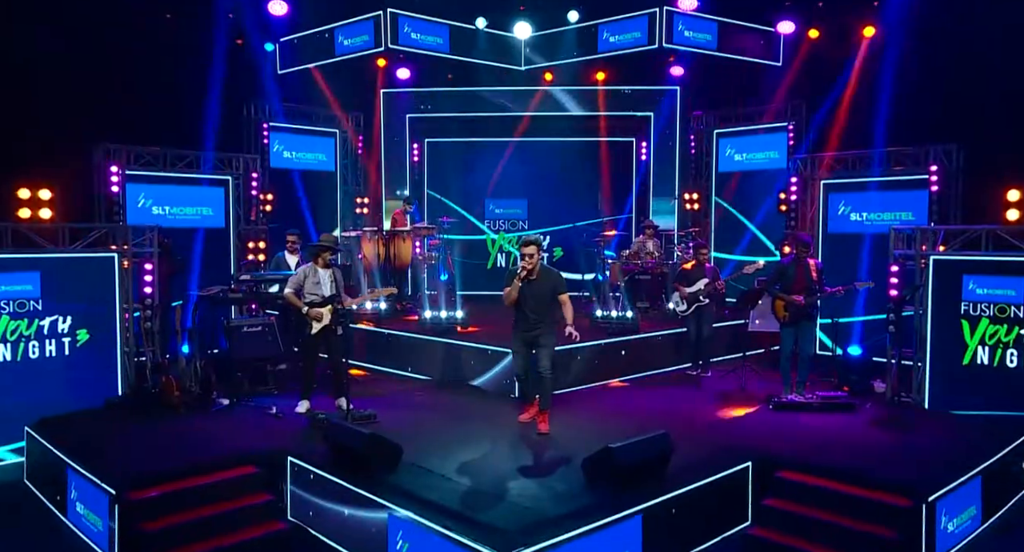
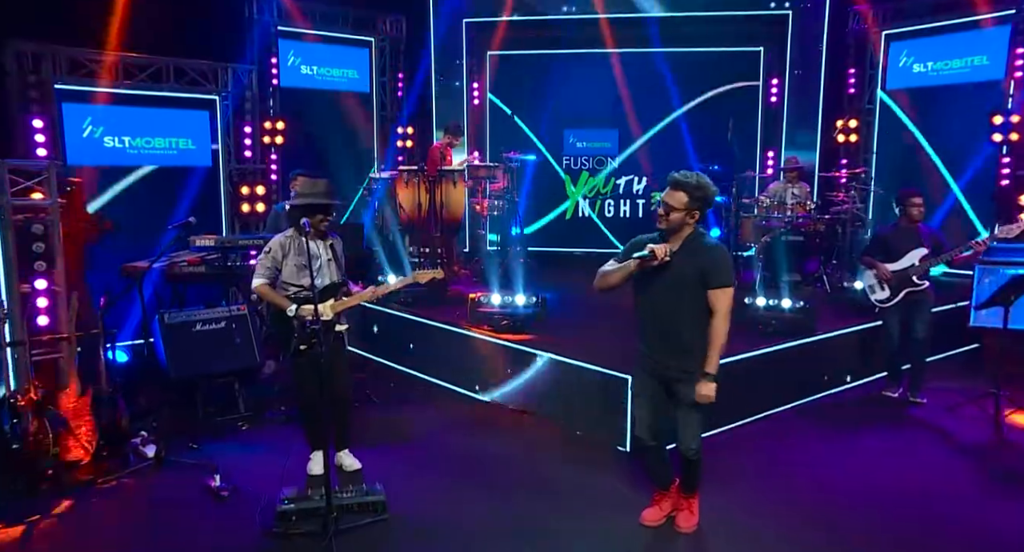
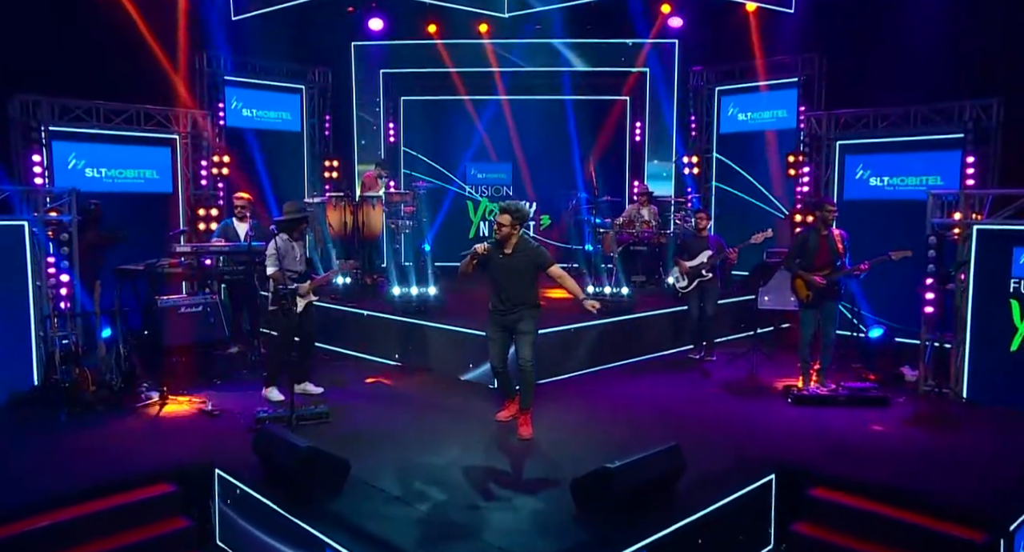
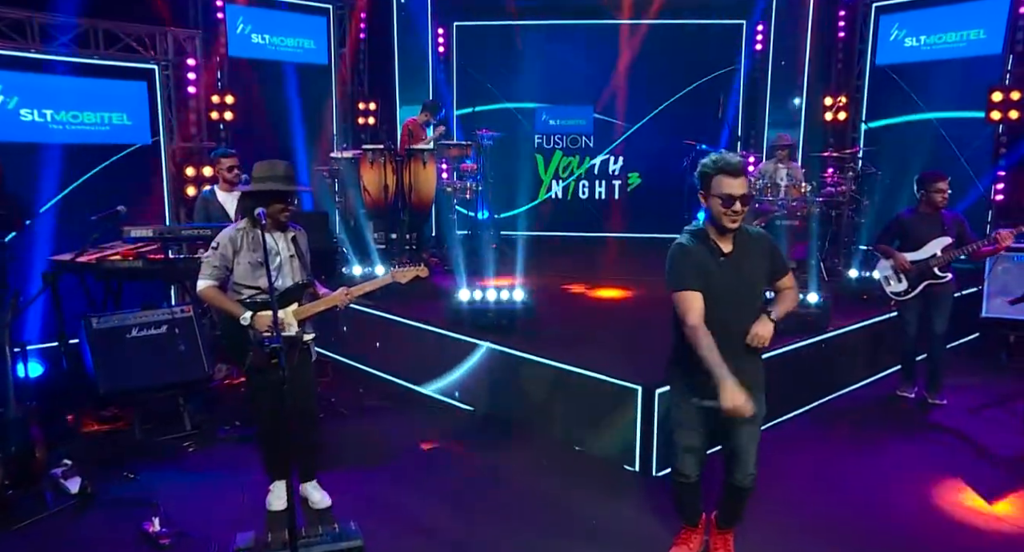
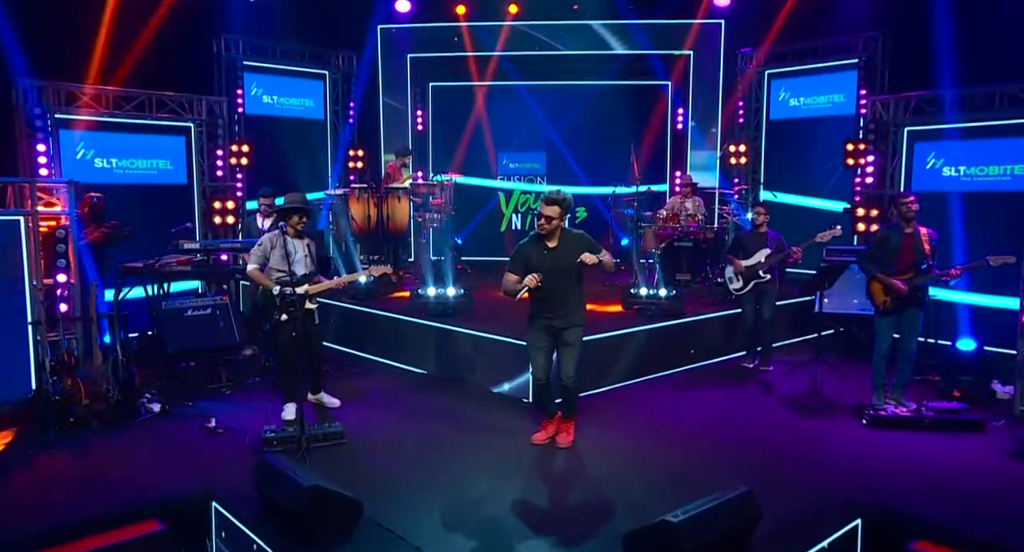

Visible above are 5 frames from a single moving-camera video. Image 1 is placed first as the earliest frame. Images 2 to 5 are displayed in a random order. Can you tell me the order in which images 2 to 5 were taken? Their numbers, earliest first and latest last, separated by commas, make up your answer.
3, 5, 2, 4
